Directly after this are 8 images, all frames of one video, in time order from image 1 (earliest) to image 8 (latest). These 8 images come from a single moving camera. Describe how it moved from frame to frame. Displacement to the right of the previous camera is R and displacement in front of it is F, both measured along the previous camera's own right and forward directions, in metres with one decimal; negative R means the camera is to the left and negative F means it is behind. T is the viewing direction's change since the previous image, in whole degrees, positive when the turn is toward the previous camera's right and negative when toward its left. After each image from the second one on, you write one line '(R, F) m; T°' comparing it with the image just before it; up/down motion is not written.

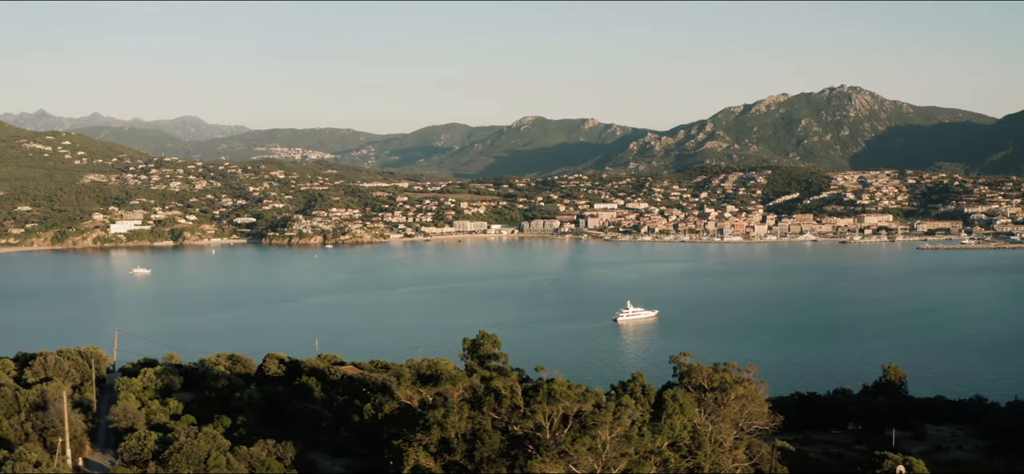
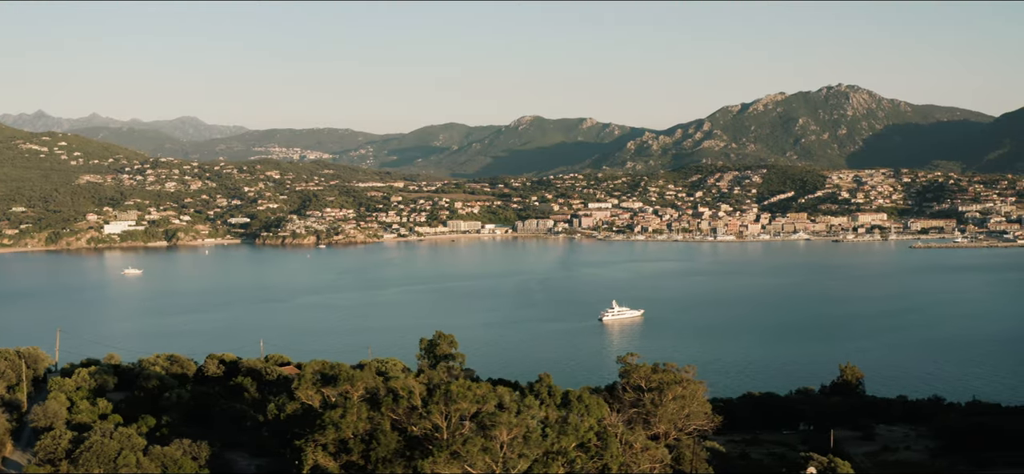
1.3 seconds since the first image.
(+0.6, 0.0) m; 0°
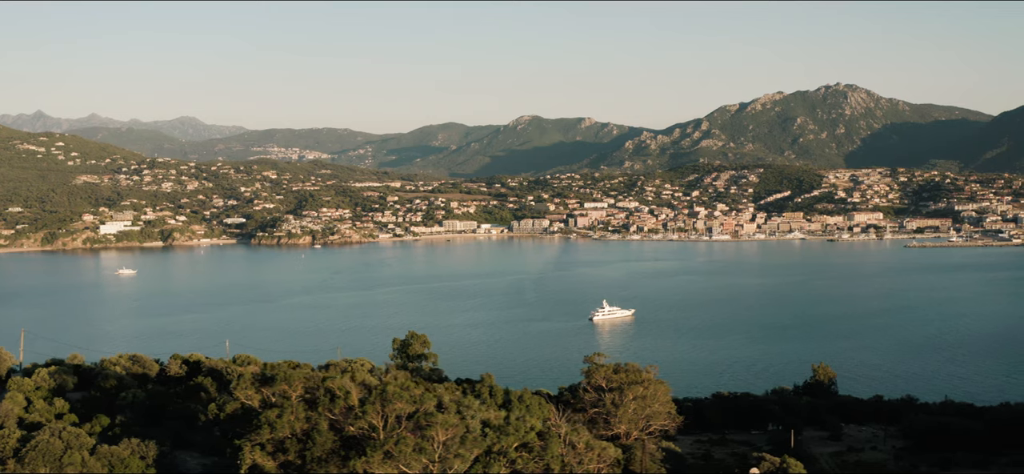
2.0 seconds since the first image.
(+0.3, 0.0) m; 0°
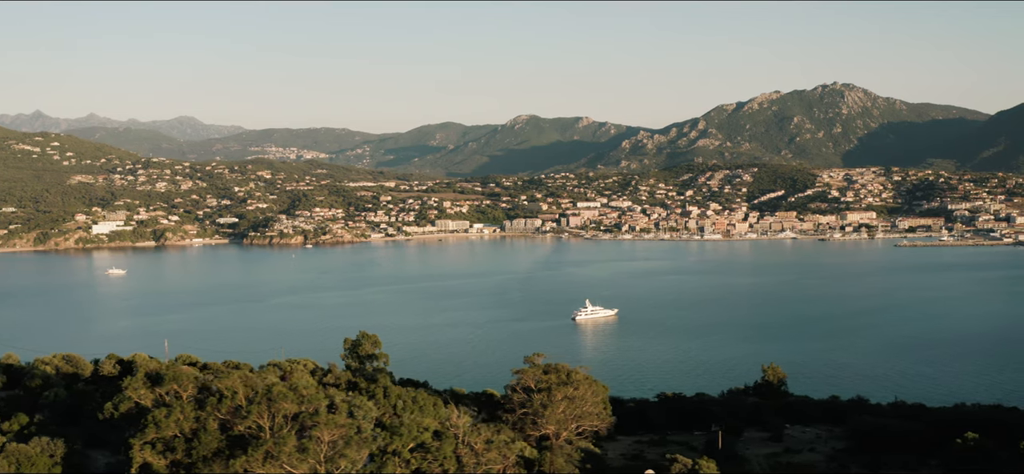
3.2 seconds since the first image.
(+0.6, 0.0) m; 0°
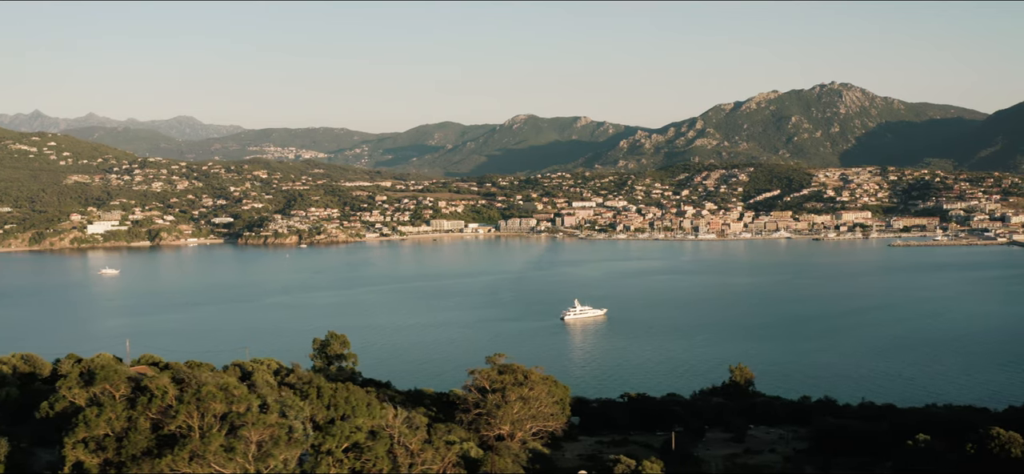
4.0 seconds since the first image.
(+0.4, 0.0) m; 0°
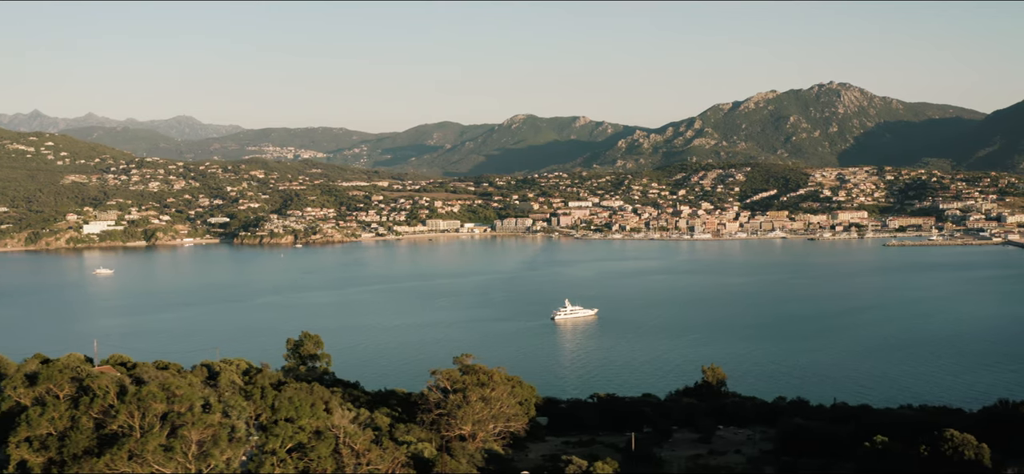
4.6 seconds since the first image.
(+0.3, 0.0) m; 0°
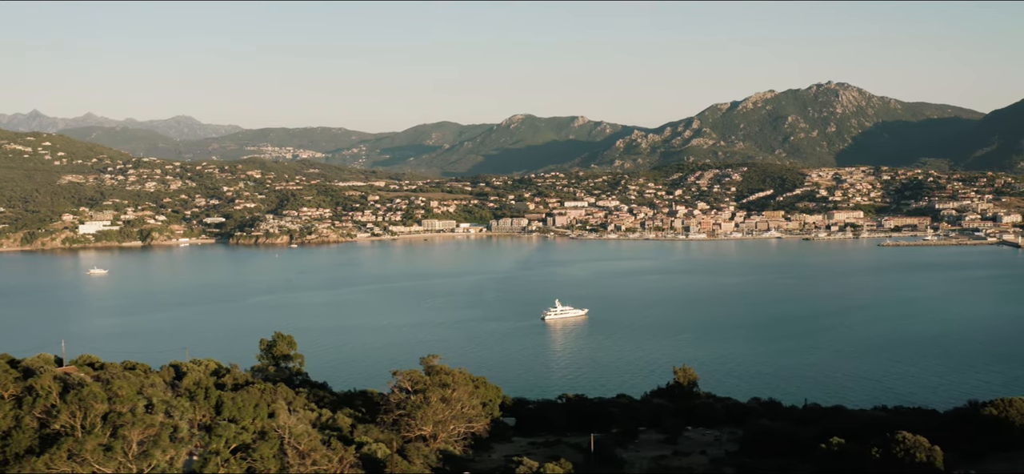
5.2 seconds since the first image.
(+0.3, 0.0) m; 0°
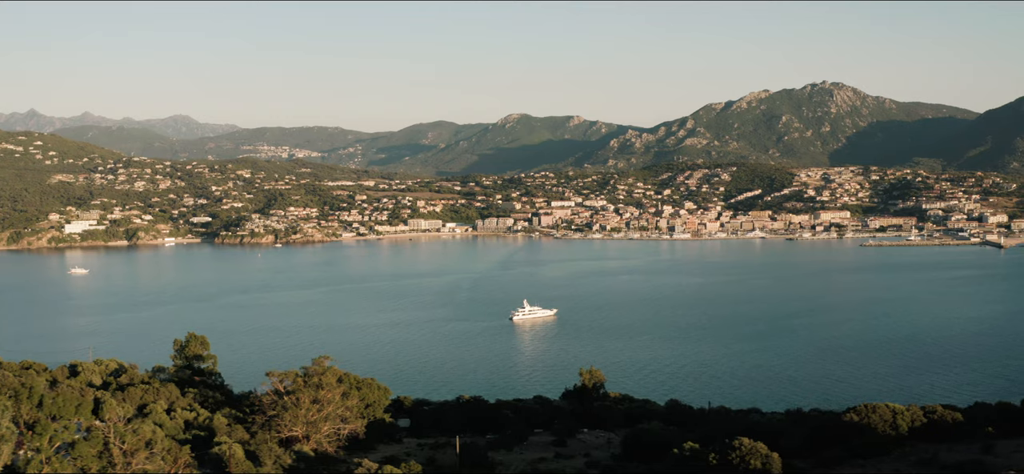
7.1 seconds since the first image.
(+1.1, 0.0) m; 0°
